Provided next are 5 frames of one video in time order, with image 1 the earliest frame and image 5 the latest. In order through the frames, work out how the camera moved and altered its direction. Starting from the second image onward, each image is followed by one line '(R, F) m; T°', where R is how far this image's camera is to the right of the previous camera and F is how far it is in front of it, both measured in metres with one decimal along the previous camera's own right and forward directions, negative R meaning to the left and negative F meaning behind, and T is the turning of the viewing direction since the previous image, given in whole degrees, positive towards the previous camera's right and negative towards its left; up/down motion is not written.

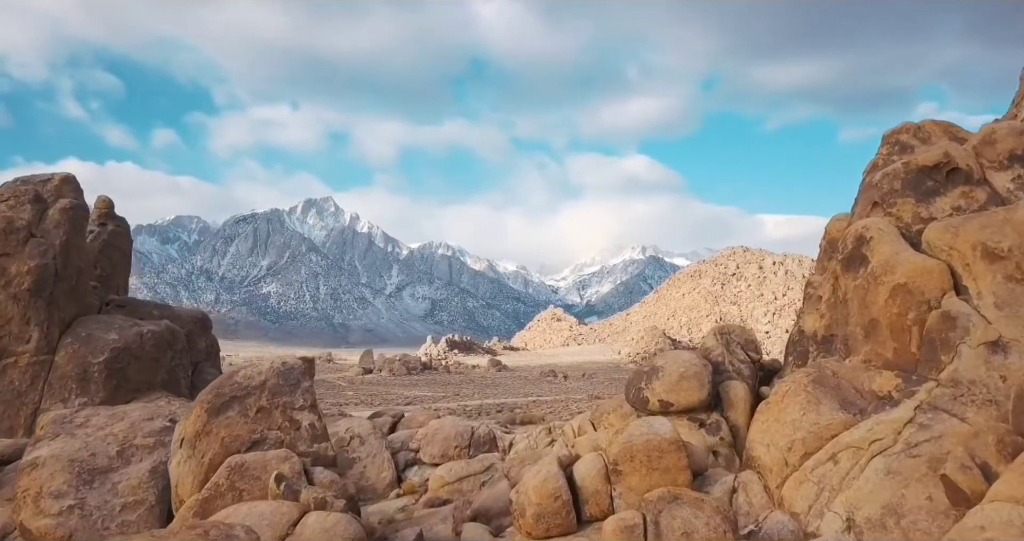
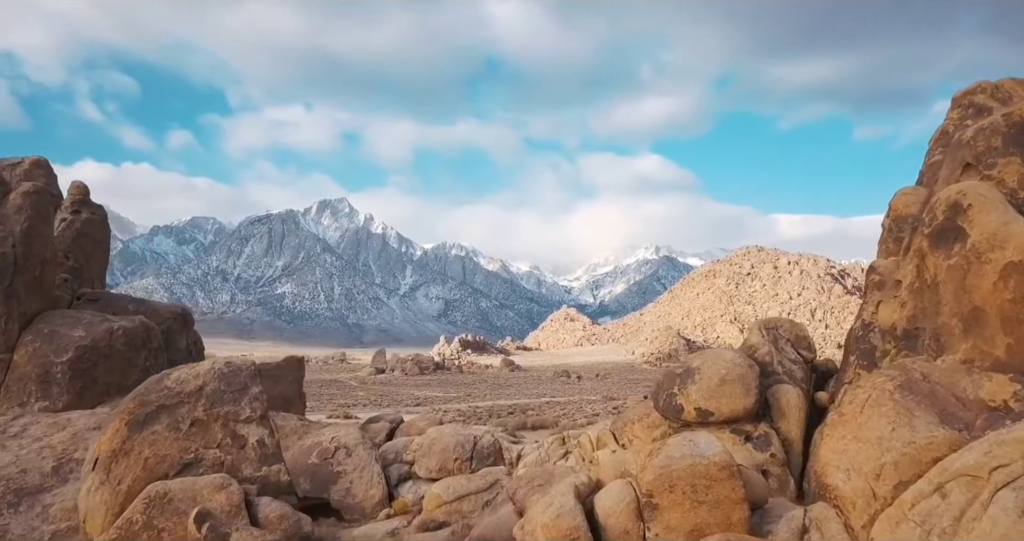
(+0.1, +1.0) m; -1°
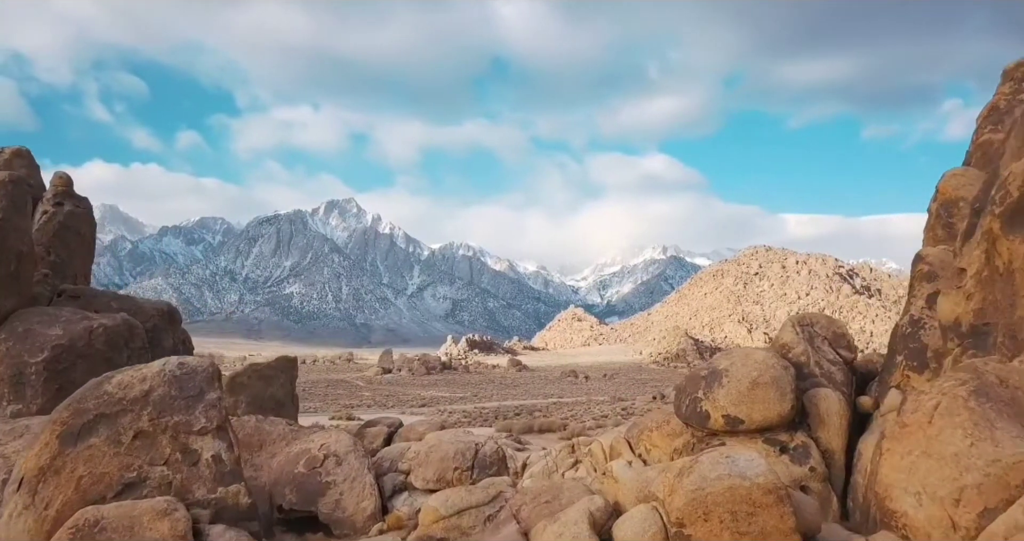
(0.0, +0.6) m; -1°
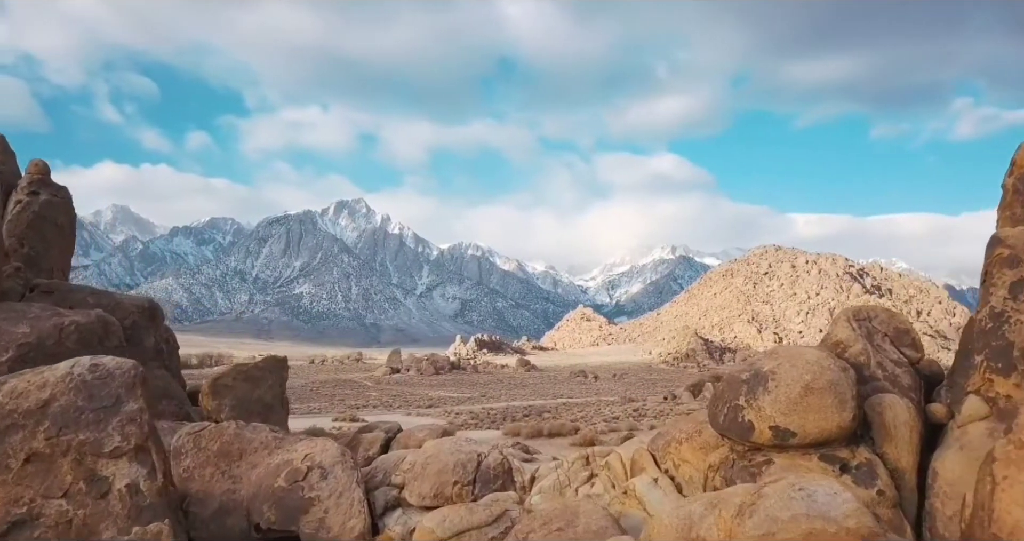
(0.0, +0.7) m; -1°
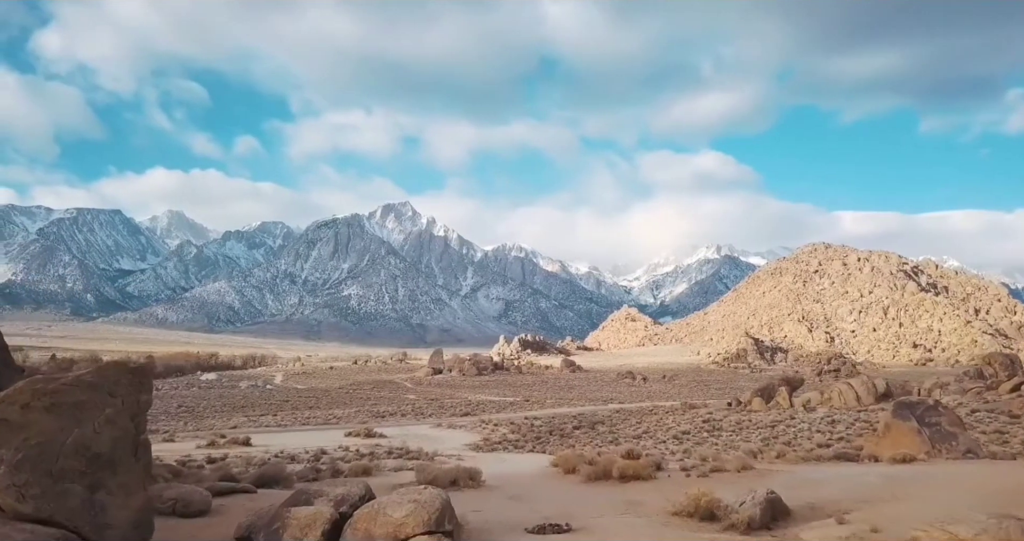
(-0.1, +4.0) m; -4°
